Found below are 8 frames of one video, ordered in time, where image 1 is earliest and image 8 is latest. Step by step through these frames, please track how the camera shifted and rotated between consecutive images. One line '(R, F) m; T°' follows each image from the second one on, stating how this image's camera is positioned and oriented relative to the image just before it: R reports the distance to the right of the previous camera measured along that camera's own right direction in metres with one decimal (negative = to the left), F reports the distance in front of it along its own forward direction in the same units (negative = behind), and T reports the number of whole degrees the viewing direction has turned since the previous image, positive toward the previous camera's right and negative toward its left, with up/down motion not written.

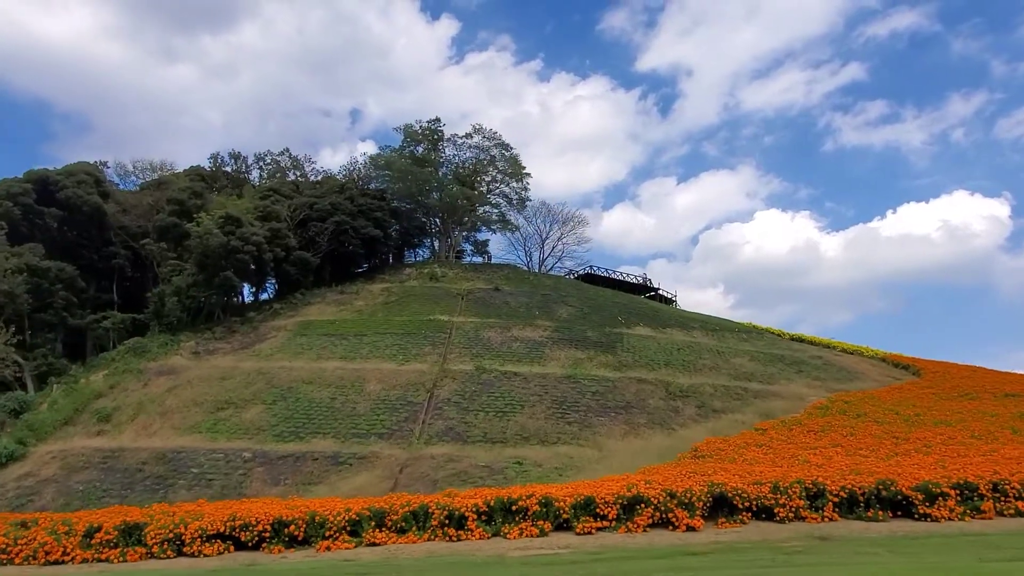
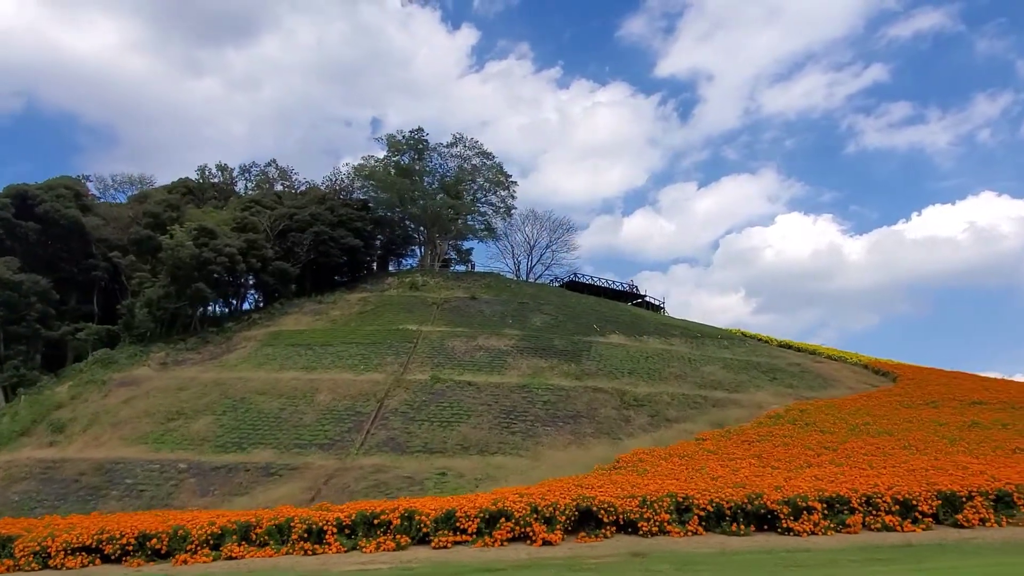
(+2.2, 0.0) m; -1°
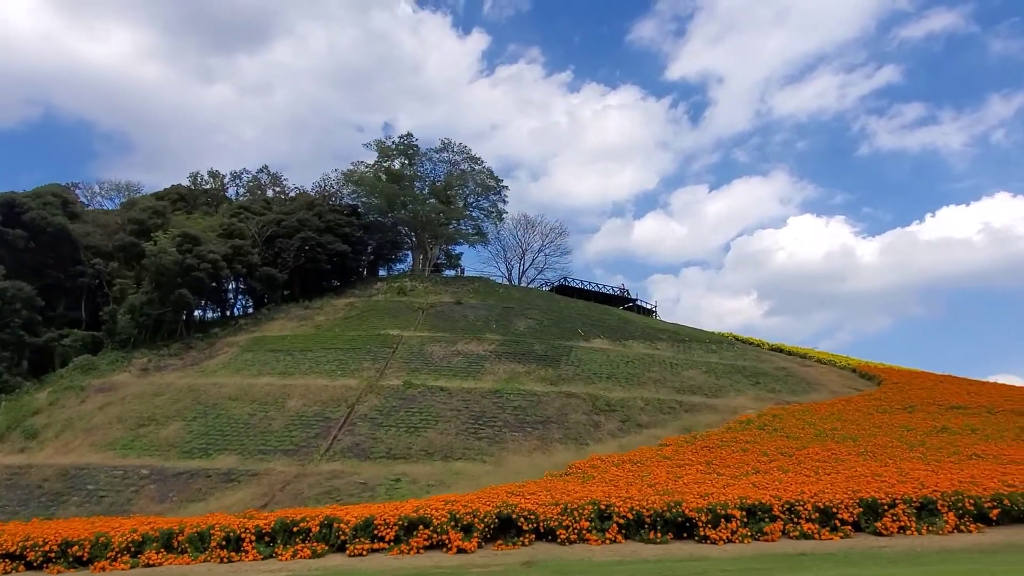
(+1.3, 0.0) m; -1°
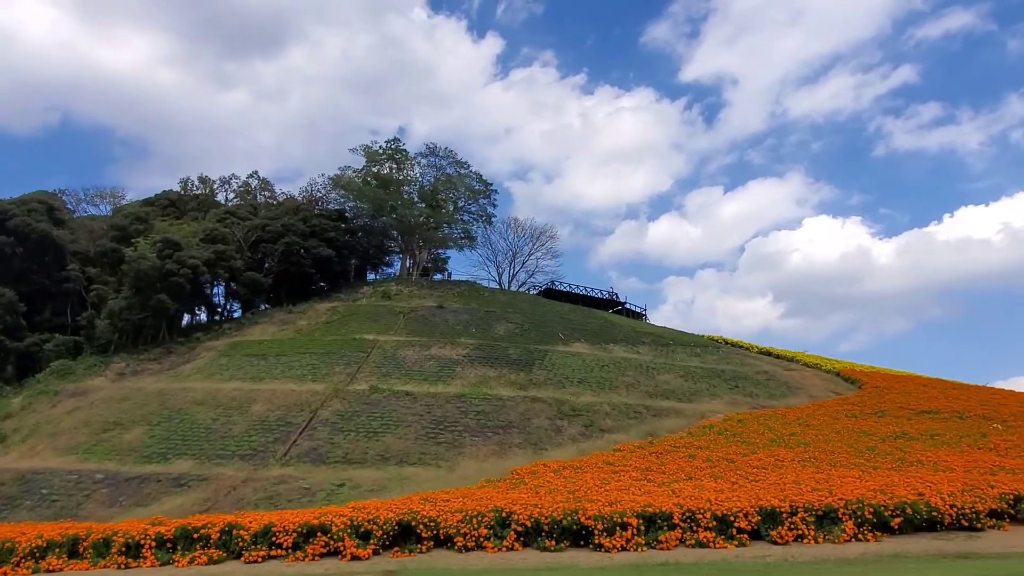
(+1.6, 0.0) m; -1°
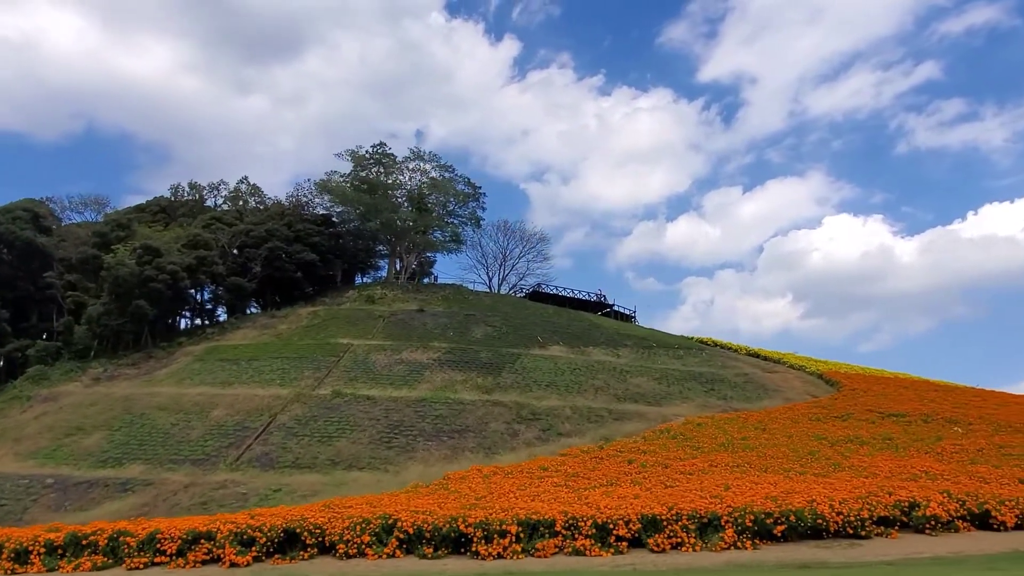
(+1.9, 0.0) m; -1°
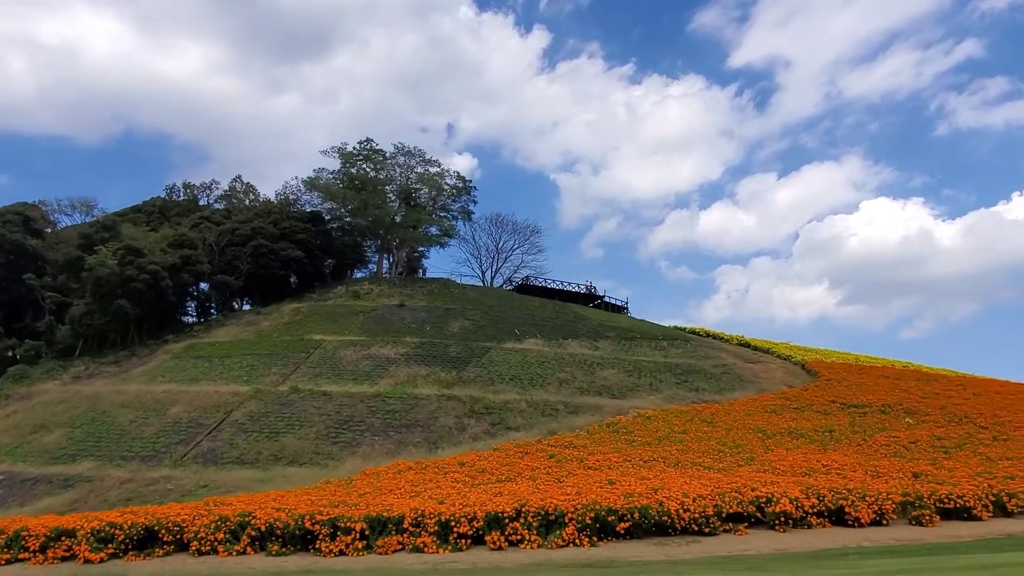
(+2.6, 0.0) m; -2°
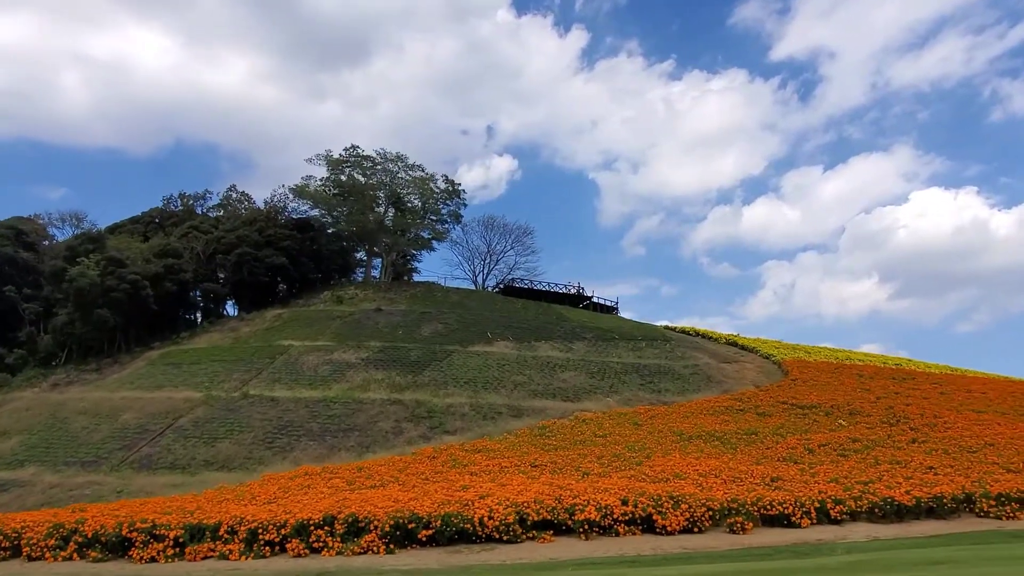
(+3.3, 0.0) m; -3°
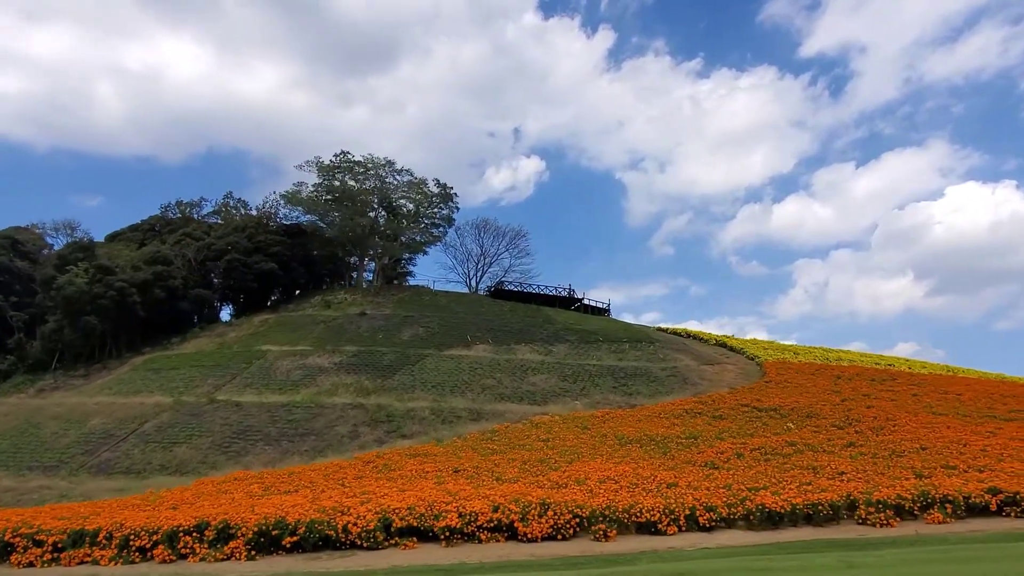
(+2.3, 0.0) m; -2°
